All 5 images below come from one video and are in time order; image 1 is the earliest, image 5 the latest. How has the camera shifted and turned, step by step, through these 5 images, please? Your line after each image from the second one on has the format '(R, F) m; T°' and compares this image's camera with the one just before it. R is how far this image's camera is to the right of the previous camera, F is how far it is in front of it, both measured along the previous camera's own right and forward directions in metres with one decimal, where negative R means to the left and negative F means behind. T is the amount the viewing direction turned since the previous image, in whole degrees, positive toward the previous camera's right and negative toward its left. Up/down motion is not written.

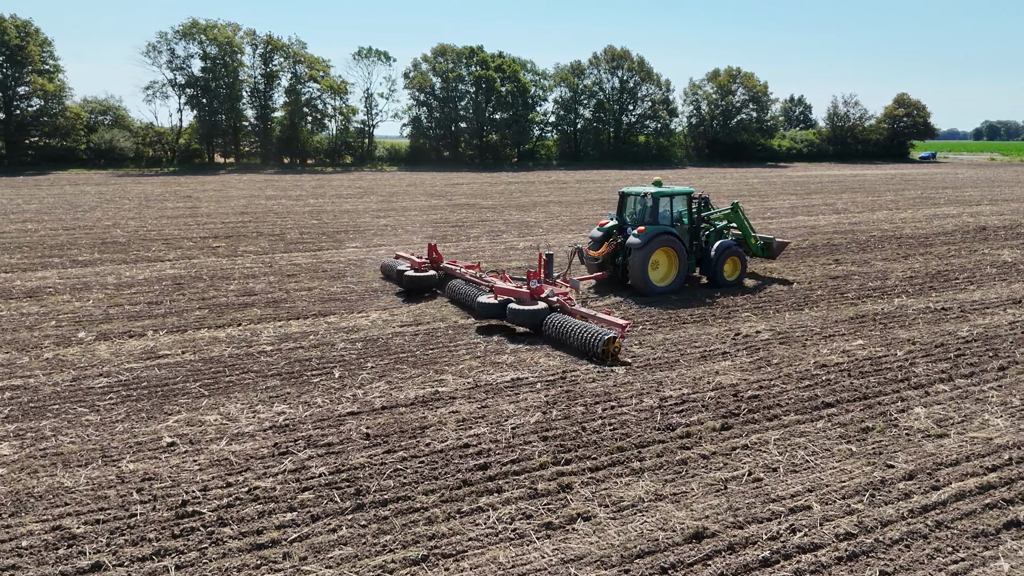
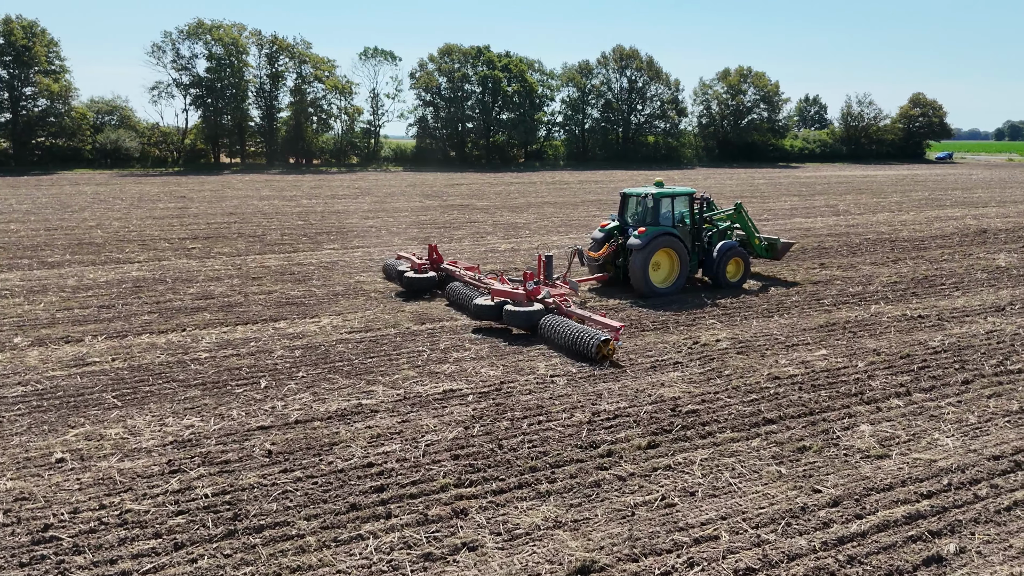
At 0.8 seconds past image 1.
(+0.7, +0.3) m; -1°
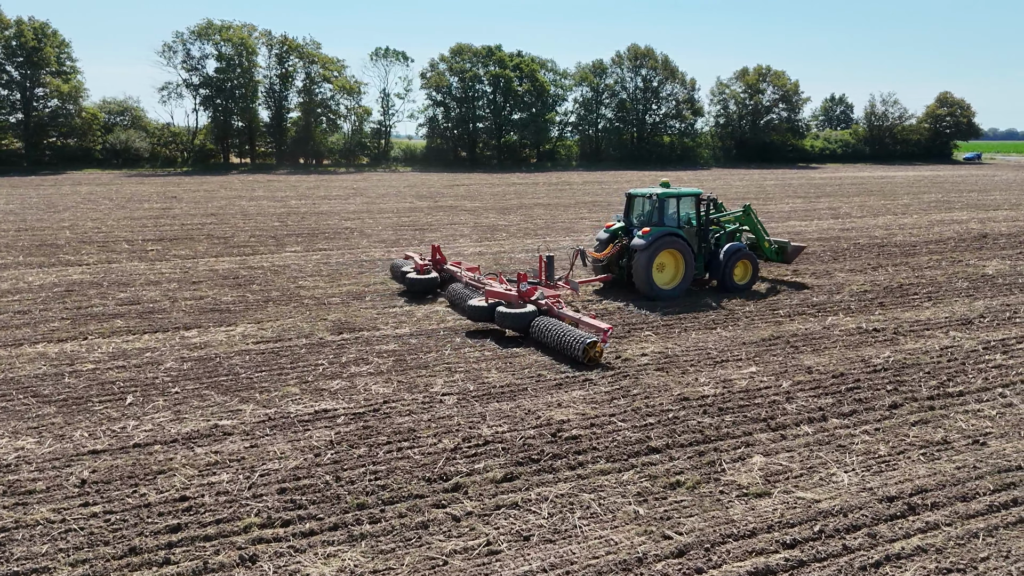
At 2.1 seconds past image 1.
(+1.1, +0.5) m; -2°
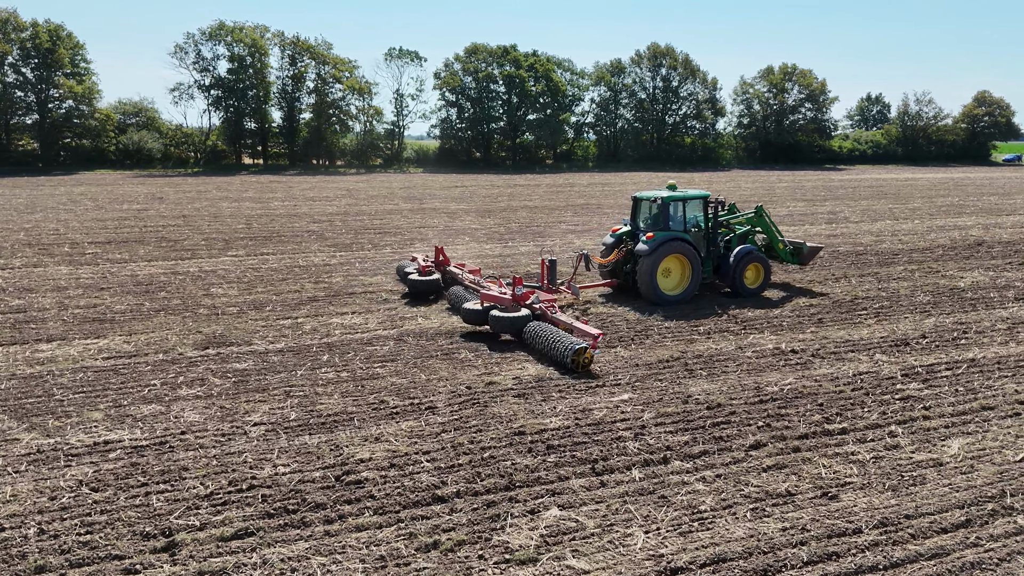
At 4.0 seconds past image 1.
(+1.5, +0.7) m; -2°
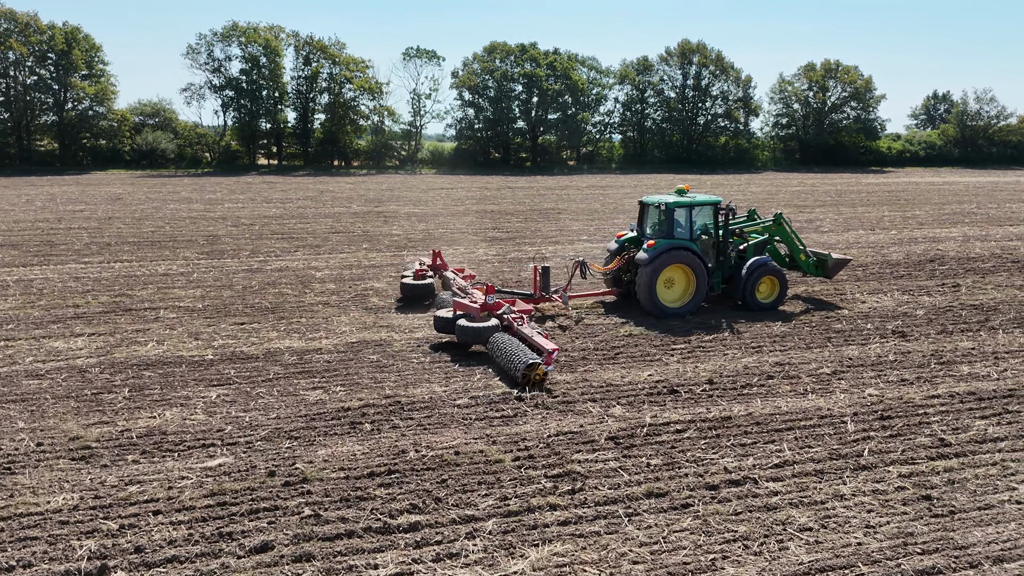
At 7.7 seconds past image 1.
(+3.2, +1.4) m; -4°
